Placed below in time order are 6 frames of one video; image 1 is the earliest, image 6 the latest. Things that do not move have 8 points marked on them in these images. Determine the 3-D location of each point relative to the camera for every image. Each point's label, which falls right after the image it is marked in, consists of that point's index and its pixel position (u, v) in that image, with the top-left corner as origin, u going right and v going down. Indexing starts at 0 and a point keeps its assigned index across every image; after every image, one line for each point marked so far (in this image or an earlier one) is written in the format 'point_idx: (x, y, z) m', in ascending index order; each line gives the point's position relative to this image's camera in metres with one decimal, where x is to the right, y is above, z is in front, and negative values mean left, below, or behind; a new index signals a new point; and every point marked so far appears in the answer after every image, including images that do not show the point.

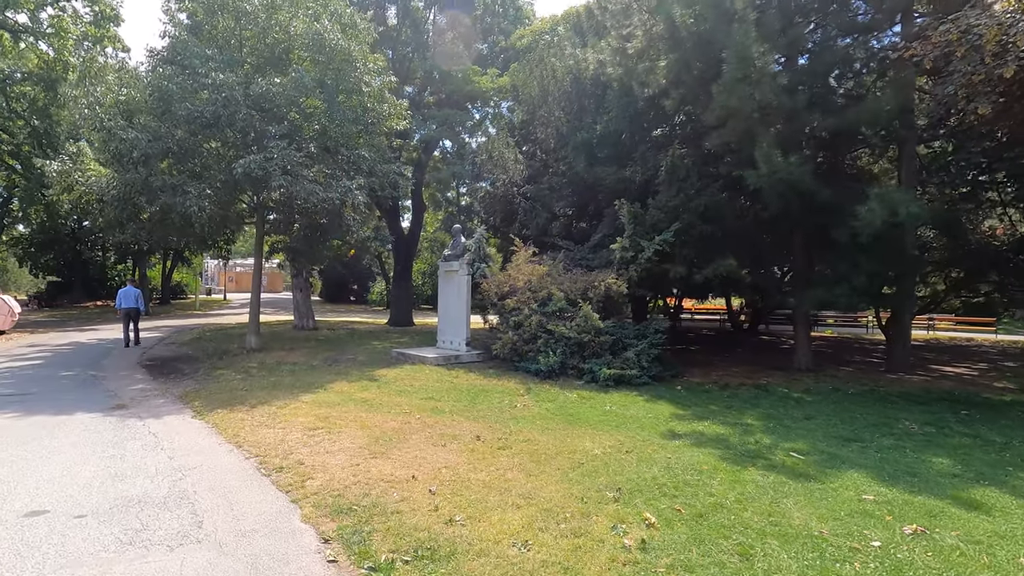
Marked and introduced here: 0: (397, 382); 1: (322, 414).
0: (-2.2, -1.8, +10.7) m
1: (-2.6, -1.8, +7.6) m
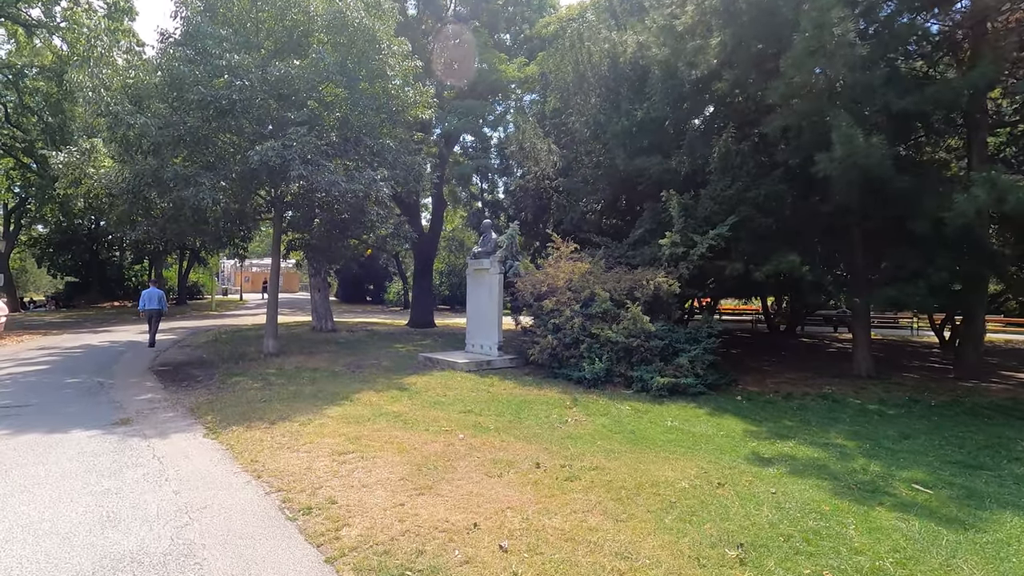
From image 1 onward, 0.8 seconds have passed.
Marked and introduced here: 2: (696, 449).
0: (-1.4, -1.8, +9.6) m
1: (-1.9, -1.7, +6.6) m
2: (+2.3, -2.0, +6.8) m
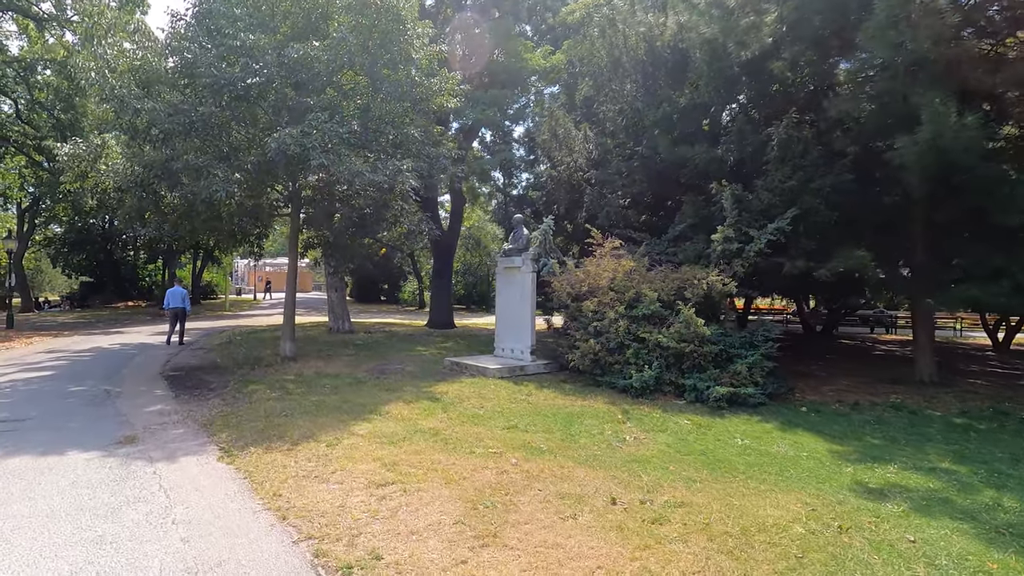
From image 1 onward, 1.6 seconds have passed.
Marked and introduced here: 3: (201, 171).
0: (-0.7, -1.8, +8.7) m
1: (-1.3, -1.8, +5.7) m
2: (+2.9, -2.0, +5.8) m
3: (-5.9, +2.2, +10.4) m
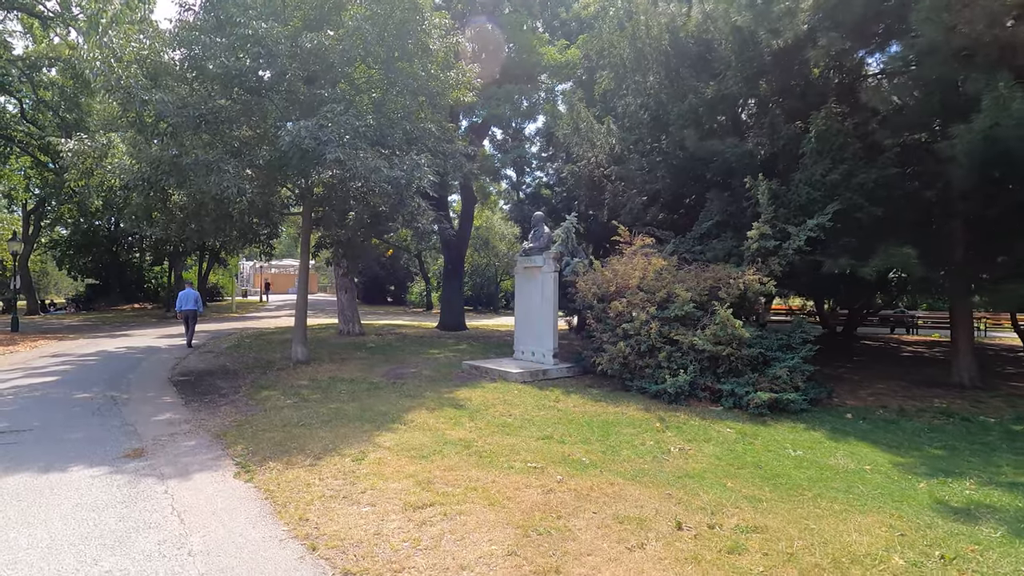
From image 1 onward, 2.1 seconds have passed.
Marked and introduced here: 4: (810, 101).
0: (-0.3, -1.8, +8.2) m
1: (-0.9, -1.8, +5.2) m
2: (+3.4, -2.0, +5.3) m
3: (-5.5, +2.2, +9.9) m
4: (+6.2, +3.9, +11.5) m
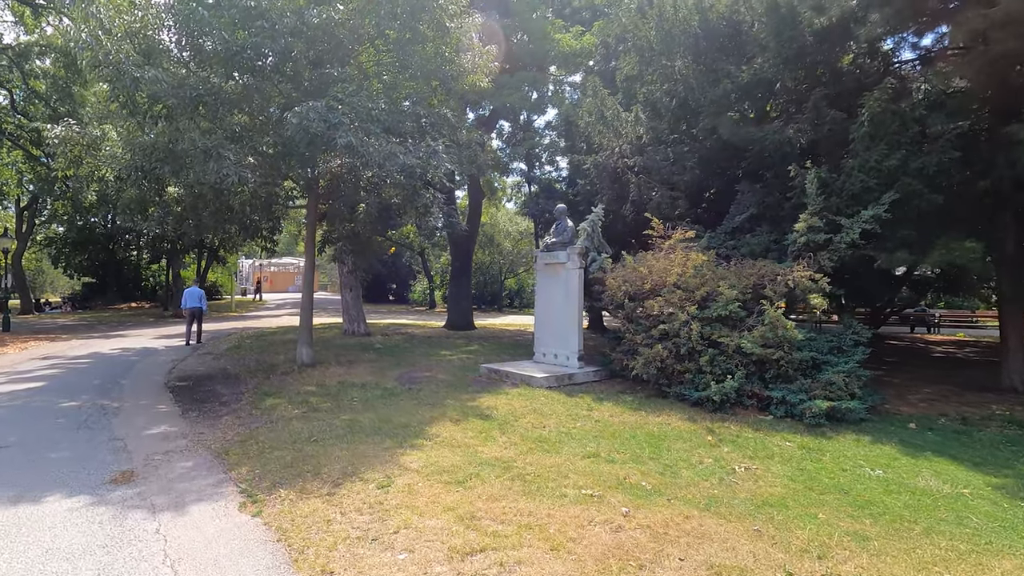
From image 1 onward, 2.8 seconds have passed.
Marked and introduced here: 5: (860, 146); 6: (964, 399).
0: (+0.1, -1.8, +7.4) m
1: (-0.4, -1.7, +4.3) m
2: (+3.8, -2.0, +4.5) m
3: (-5.0, +2.2, +9.1) m
4: (+6.7, +4.0, +10.6) m
5: (+6.0, +2.4, +9.5) m
6: (+8.6, -2.1, +10.4) m
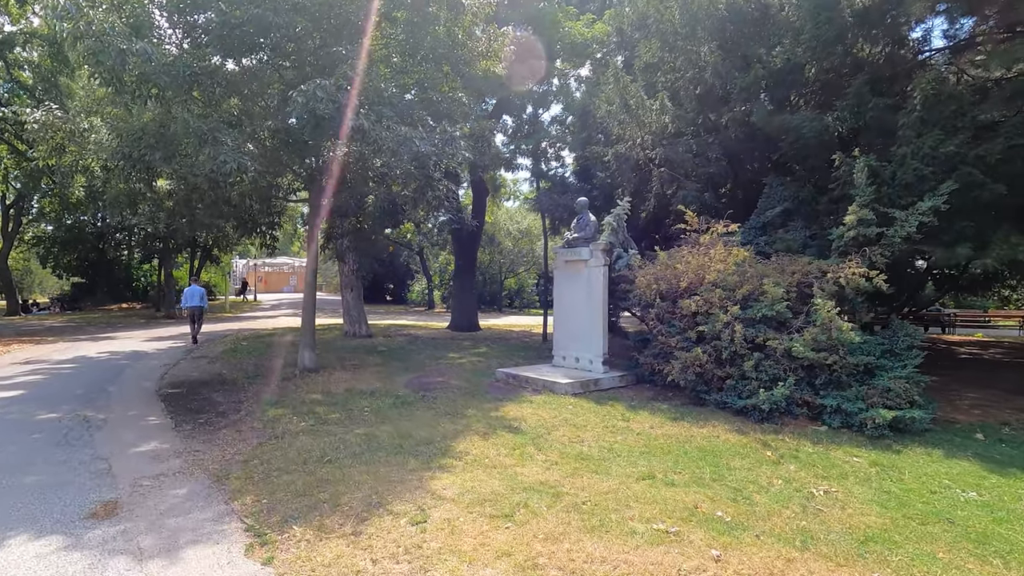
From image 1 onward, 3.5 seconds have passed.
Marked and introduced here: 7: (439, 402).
0: (+0.6, -1.8, +6.6) m
1: (0.0, -1.7, +3.6) m
2: (+4.2, -1.9, +3.8) m
3: (-4.6, +2.3, +8.3) m
4: (+7.0, +4.0, +9.9) m
5: (+6.4, +2.5, +8.8) m
6: (+9.0, -2.1, +9.7) m
7: (-1.2, -1.8, +8.7) m
